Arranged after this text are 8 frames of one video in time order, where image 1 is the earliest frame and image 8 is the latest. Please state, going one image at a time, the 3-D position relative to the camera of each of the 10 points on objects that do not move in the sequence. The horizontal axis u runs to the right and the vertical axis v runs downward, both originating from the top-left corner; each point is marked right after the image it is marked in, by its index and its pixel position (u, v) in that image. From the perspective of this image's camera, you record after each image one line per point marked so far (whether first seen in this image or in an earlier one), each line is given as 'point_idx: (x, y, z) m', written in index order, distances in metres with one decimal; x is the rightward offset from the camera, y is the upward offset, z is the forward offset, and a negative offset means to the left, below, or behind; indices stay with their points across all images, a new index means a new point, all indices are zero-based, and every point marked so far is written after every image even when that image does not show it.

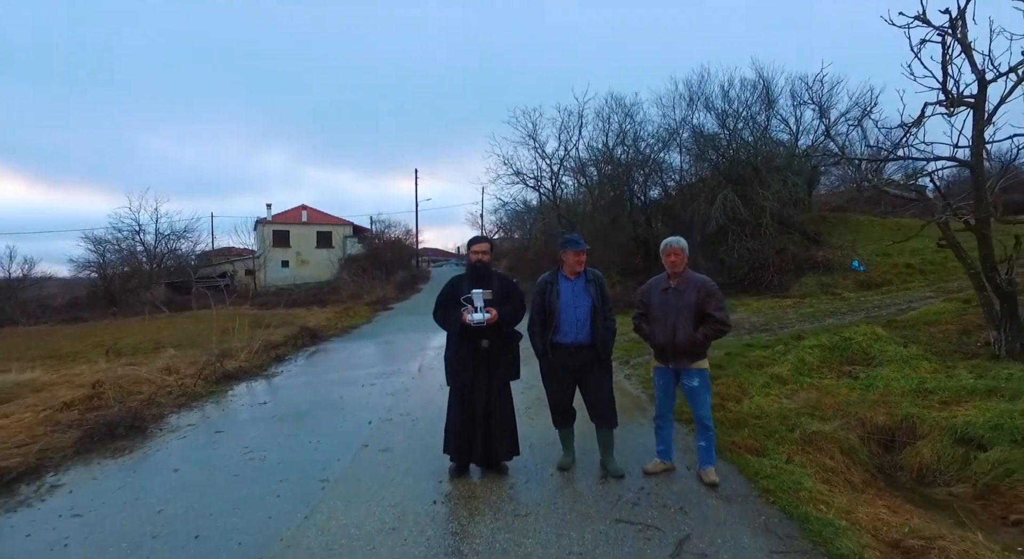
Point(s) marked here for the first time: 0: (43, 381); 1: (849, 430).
0: (-9.4, -2.0, +10.4) m
1: (+2.8, -1.2, +4.3) m
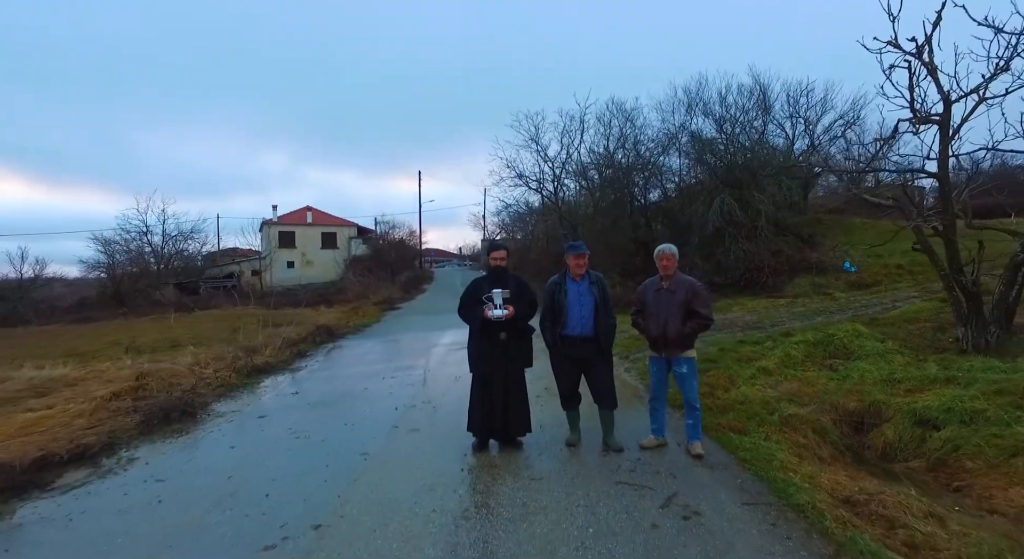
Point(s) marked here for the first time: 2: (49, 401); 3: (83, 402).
0: (-9.3, -2.0, +11.0) m
1: (+3.0, -1.3, +4.9) m
2: (-7.7, -2.0, +8.7) m
3: (-6.5, -1.8, +7.8) m
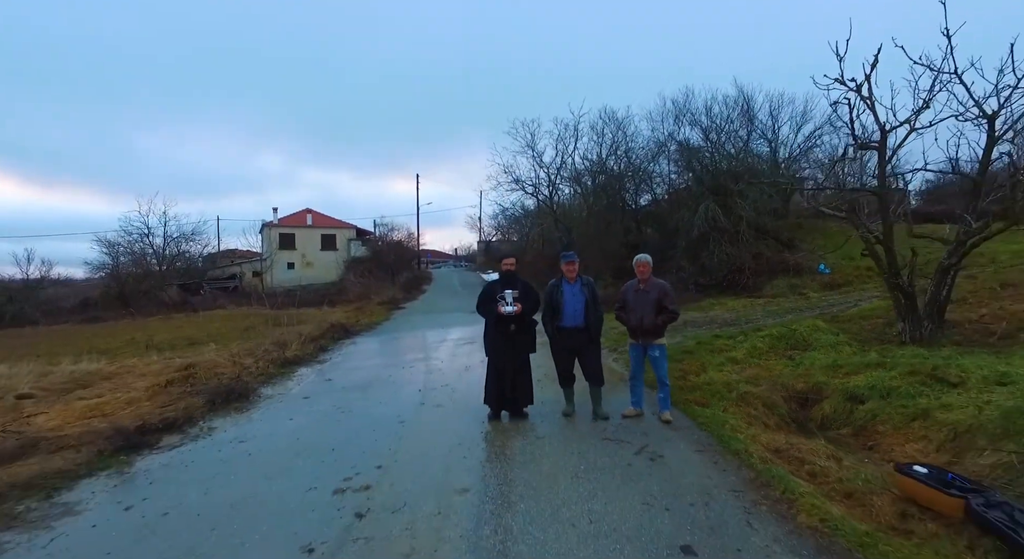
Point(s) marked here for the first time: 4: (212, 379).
0: (-9.3, -2.1, +11.9) m
1: (+3.0, -1.3, +5.9) m
2: (-7.7, -2.0, +9.6) m
3: (-6.4, -1.9, +8.7) m
4: (-4.3, -1.4, +7.4) m
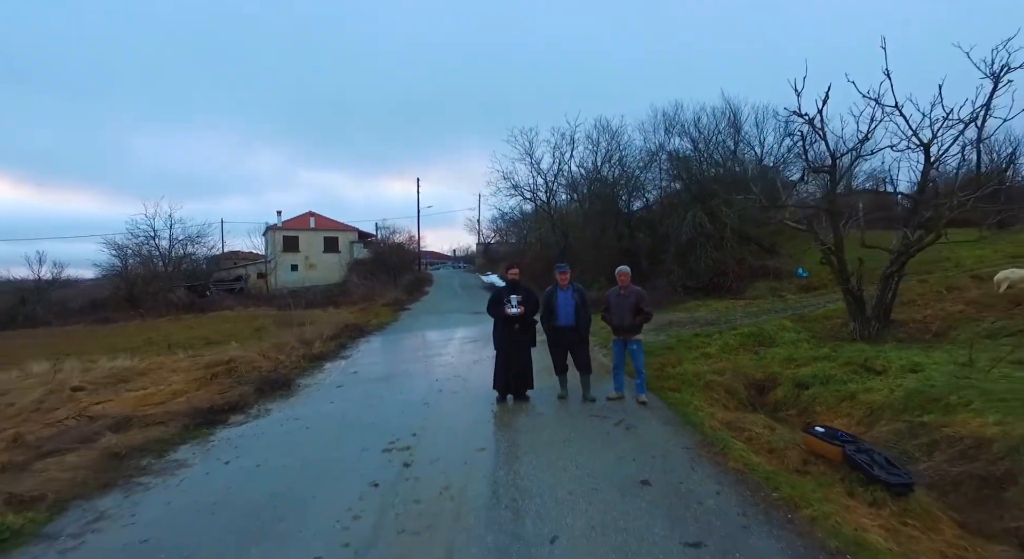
0: (-9.3, -2.2, +12.9) m
1: (+3.1, -1.4, +7.1) m
2: (-7.6, -2.1, +10.6) m
3: (-6.4, -2.0, +9.8) m
4: (-4.3, -1.5, +8.5) m
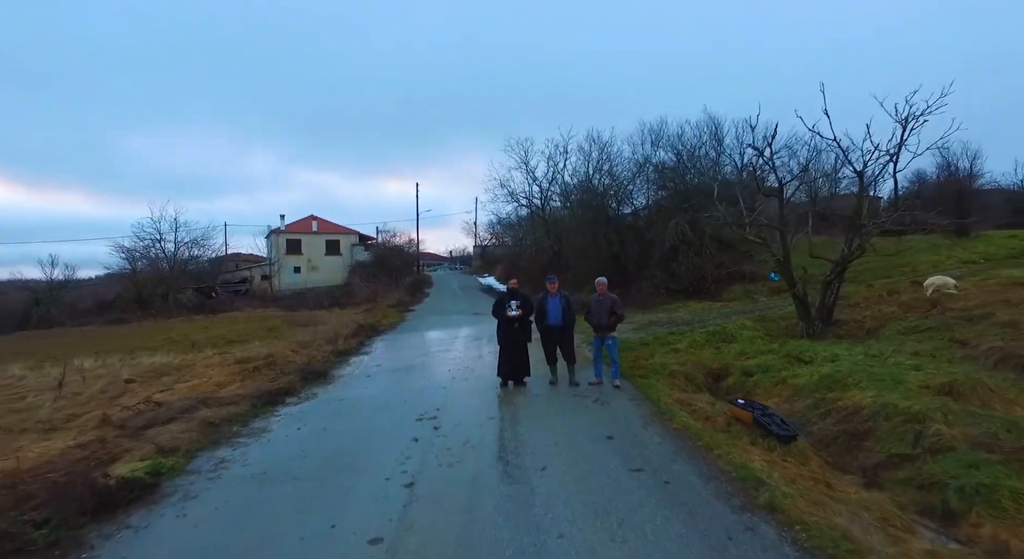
0: (-9.3, -2.3, +14.4) m
1: (+3.1, -1.5, +8.6) m
2: (-7.7, -2.3, +12.1) m
3: (-6.4, -2.1, +11.2) m
4: (-4.3, -1.7, +10.0) m
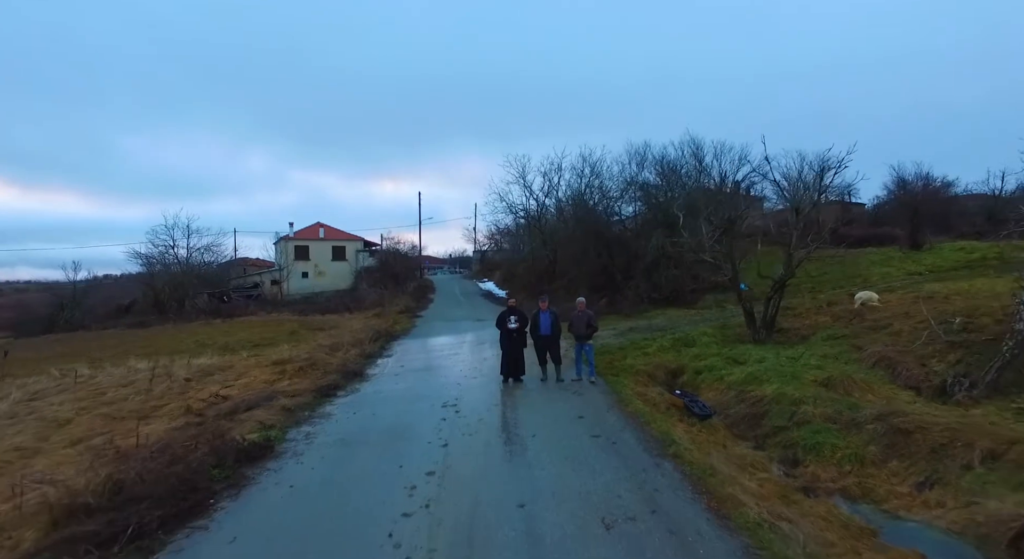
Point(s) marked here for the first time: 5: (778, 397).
0: (-9.4, -2.7, +16.5) m
1: (+3.0, -1.9, +10.8) m
2: (-7.7, -2.7, +14.2) m
3: (-6.4, -2.5, +13.3) m
4: (-4.3, -2.0, +12.1) m
5: (+3.9, -1.7, +7.6) m
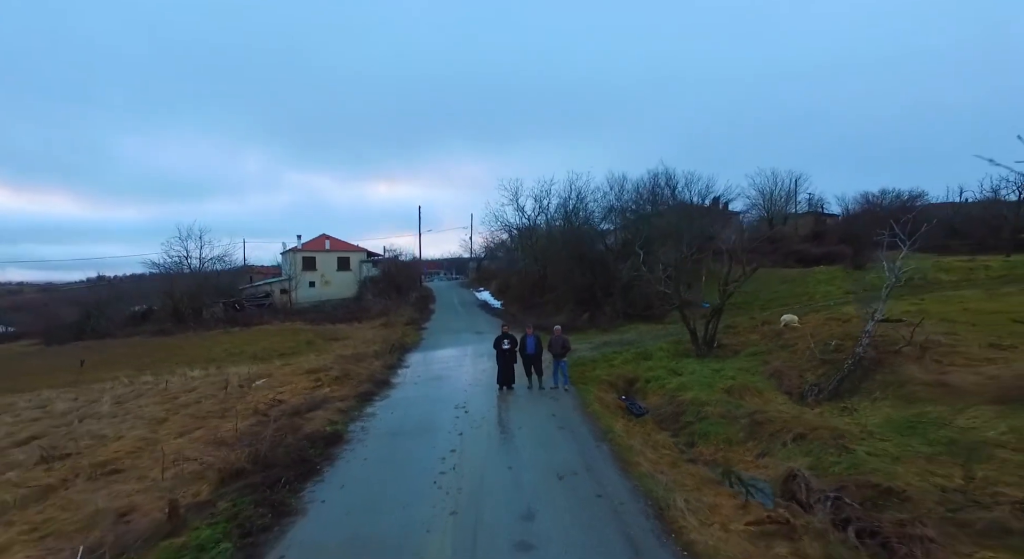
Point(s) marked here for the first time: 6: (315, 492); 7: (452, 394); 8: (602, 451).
0: (-9.6, -3.5, +19.5) m
1: (+2.9, -2.7, +13.9) m
2: (-7.9, -3.5, +17.3) m
3: (-6.6, -3.3, +16.4) m
4: (-4.5, -2.8, +15.2) m
5: (+3.8, -2.5, +10.8) m
6: (-2.8, -3.0, +7.3) m
7: (-1.5, -2.8, +12.9) m
8: (+1.5, -2.8, +8.4) m
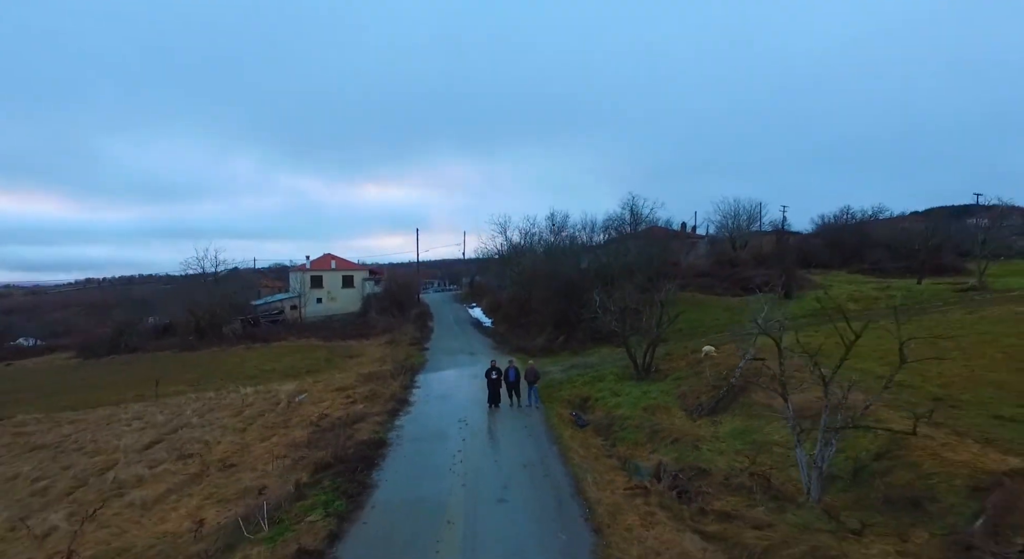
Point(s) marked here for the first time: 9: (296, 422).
0: (-10.2, -5.2, +24.4) m
1: (+2.4, -4.3, +19.0) m
2: (-8.5, -5.1, +22.1) m
3: (-7.2, -4.9, +21.3) m
4: (-5.0, -4.5, +20.1) m
5: (+3.4, -4.2, +15.9) m
6: (-3.2, -4.7, +12.3) m
7: (-2.0, -4.5, +17.9) m
8: (+1.1, -4.5, +13.5) m
9: (-7.8, -5.1, +18.6) m
